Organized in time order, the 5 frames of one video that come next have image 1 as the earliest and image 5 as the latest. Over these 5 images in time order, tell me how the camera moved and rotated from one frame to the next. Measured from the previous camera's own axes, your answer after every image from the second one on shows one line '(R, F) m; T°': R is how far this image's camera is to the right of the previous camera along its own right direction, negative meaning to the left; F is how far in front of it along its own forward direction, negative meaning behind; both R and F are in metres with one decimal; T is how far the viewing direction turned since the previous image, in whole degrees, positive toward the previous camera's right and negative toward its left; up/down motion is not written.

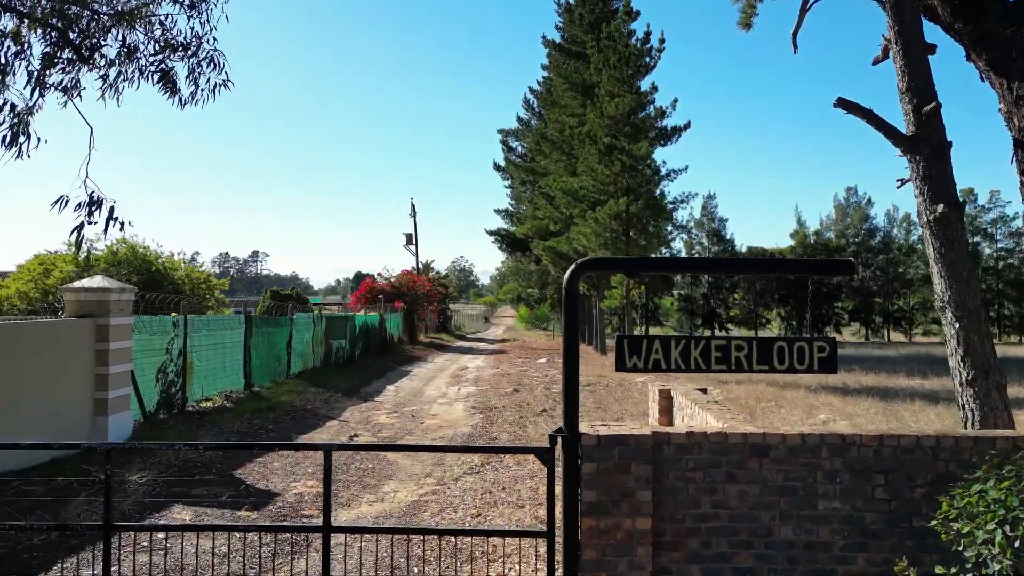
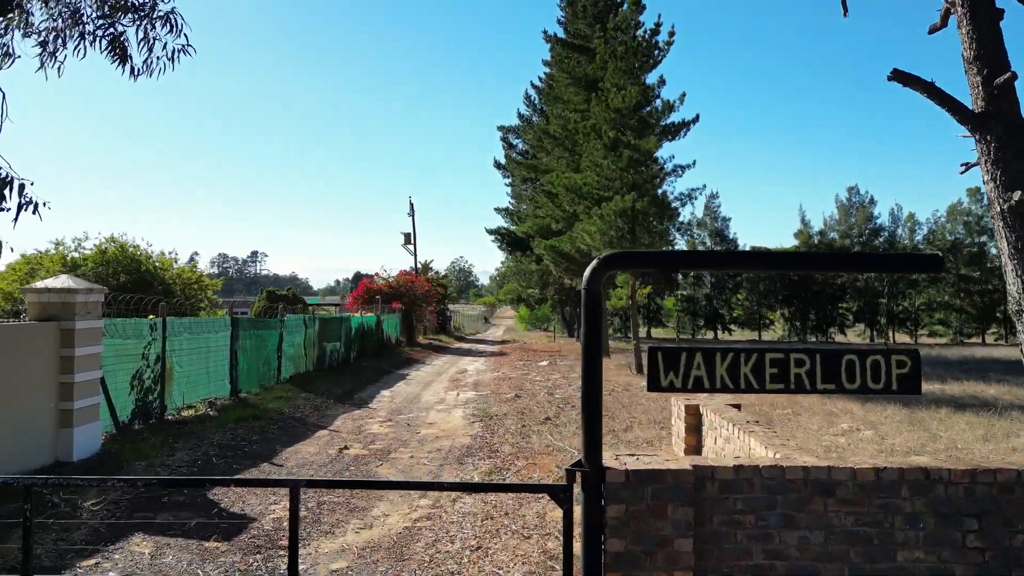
(0.0, +0.7) m; 0°
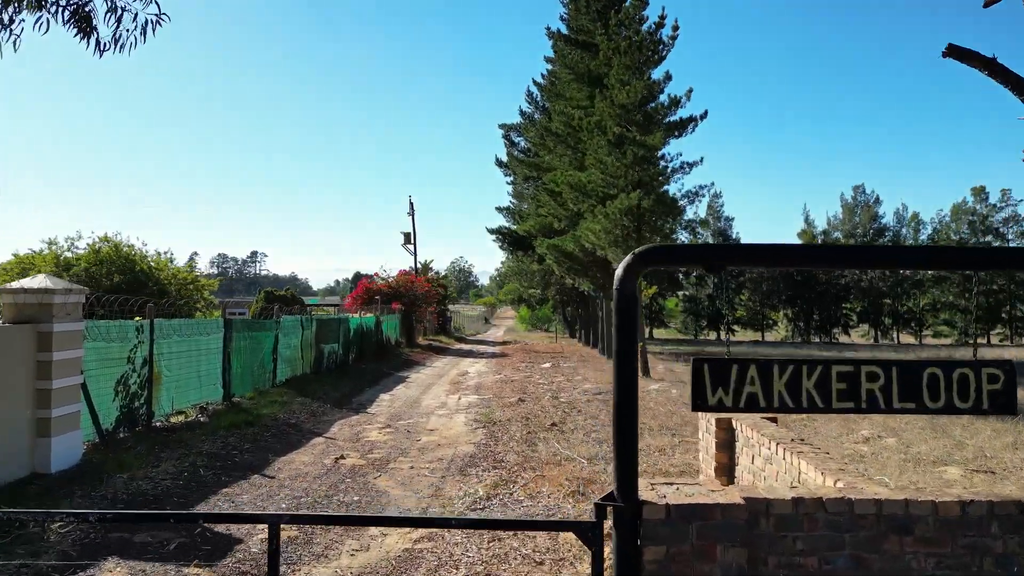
(-0.1, +0.5) m; 0°
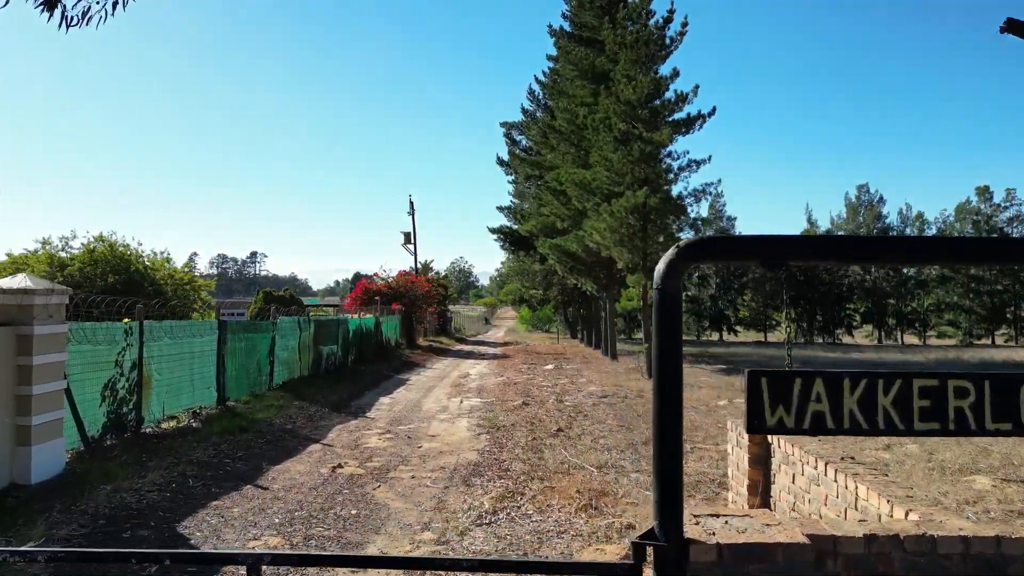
(-0.1, +0.4) m; 0°
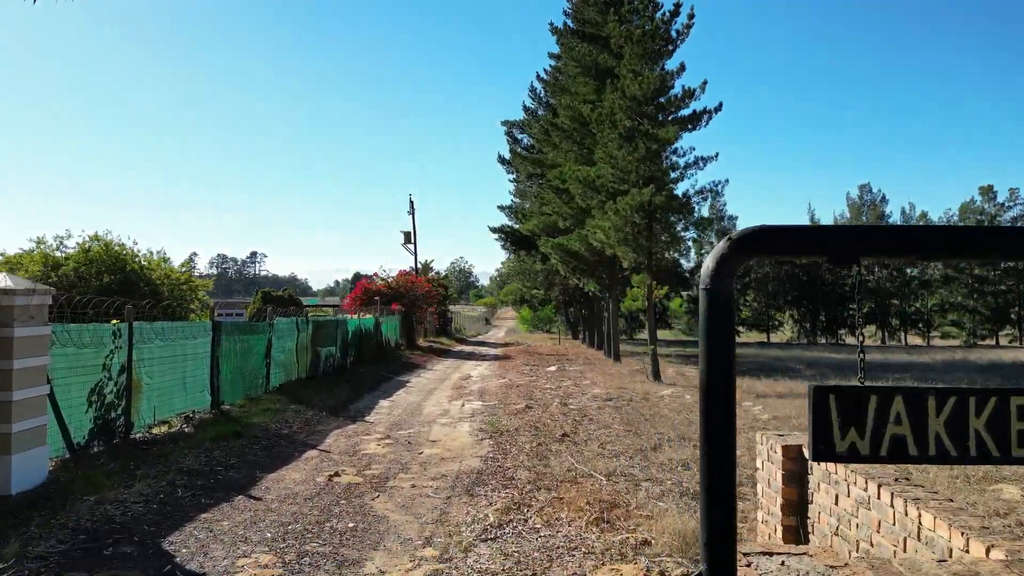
(-0.1, +0.4) m; 0°
